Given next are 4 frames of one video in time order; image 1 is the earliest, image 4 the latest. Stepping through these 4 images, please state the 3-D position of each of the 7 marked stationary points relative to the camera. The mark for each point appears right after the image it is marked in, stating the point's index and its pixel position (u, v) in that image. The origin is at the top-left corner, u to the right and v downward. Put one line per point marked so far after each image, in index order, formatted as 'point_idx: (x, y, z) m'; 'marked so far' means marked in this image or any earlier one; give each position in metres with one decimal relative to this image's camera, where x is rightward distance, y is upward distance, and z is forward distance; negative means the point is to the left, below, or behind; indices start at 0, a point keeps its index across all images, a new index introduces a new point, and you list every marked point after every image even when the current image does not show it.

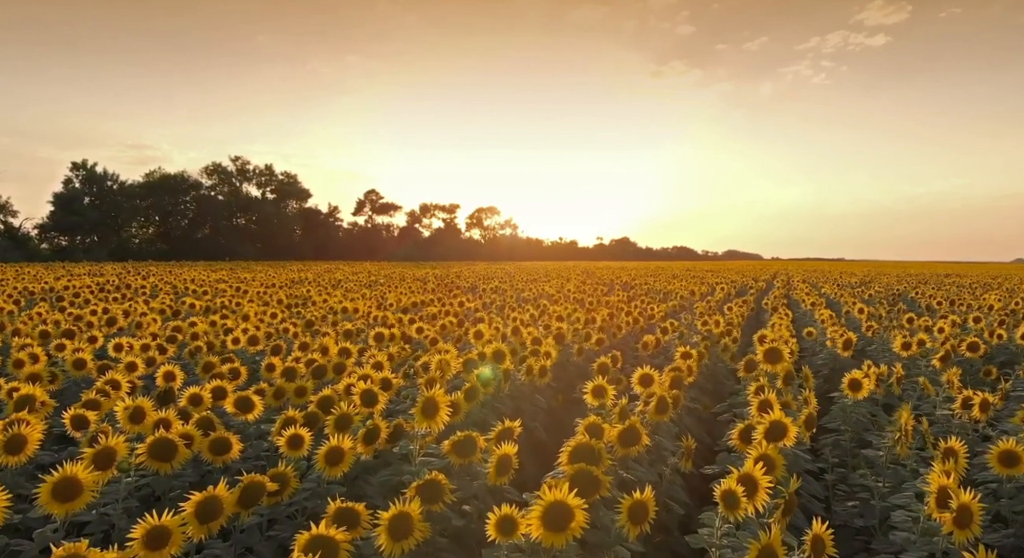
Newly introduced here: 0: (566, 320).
0: (+1.1, -0.8, +14.8) m
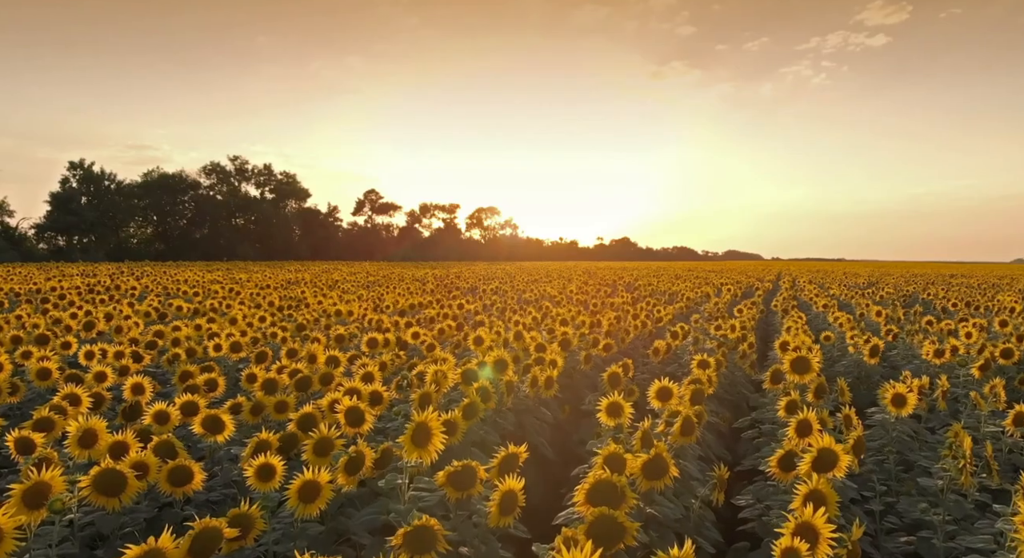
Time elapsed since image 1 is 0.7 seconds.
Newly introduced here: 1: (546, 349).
0: (+1.1, -0.9, +14.0) m
1: (+0.5, -1.0, +9.9) m
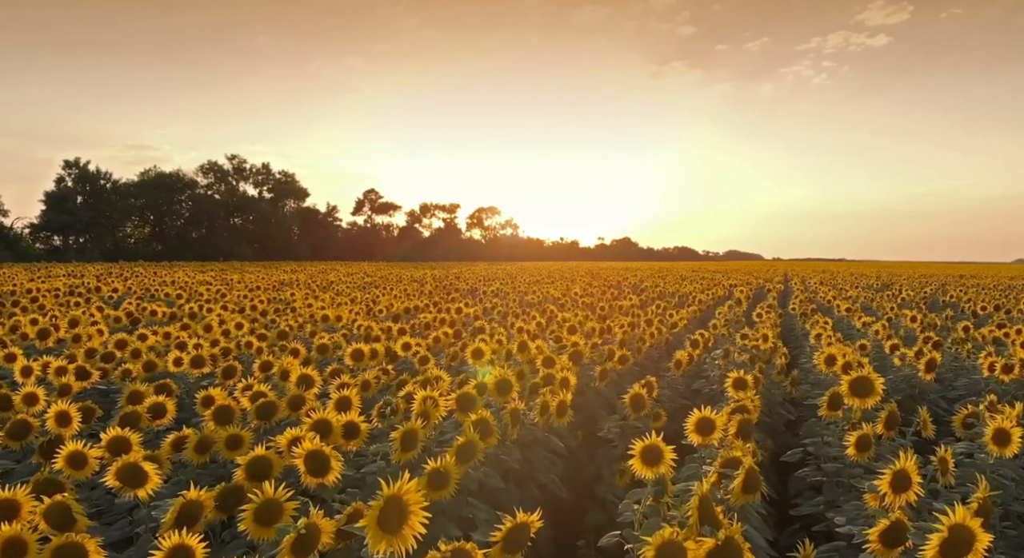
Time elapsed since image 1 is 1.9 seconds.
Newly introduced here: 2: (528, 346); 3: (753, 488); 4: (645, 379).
0: (+1.2, -0.9, +12.8) m
1: (+0.5, -1.0, +8.6) m
2: (+0.2, -0.9, +9.6) m
3: (+1.4, -1.2, +4.1) m
4: (+1.4, -1.1, +7.7) m
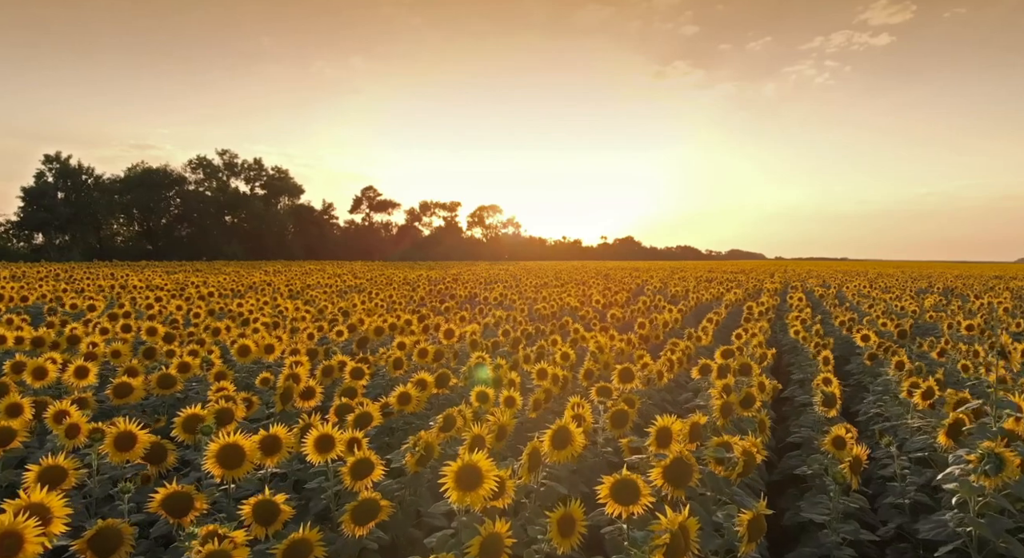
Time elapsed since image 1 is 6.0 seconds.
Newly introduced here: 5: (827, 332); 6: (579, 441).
0: (+1.4, -1.1, +7.9) m
1: (+0.7, -1.2, +3.8) m
2: (+0.4, -1.1, +4.8) m
3: (+1.5, -1.4, -0.7) m
4: (+1.6, -1.2, +2.9) m
5: (+6.8, -1.1, +15.3) m
6: (+0.5, -1.1, +4.7) m
